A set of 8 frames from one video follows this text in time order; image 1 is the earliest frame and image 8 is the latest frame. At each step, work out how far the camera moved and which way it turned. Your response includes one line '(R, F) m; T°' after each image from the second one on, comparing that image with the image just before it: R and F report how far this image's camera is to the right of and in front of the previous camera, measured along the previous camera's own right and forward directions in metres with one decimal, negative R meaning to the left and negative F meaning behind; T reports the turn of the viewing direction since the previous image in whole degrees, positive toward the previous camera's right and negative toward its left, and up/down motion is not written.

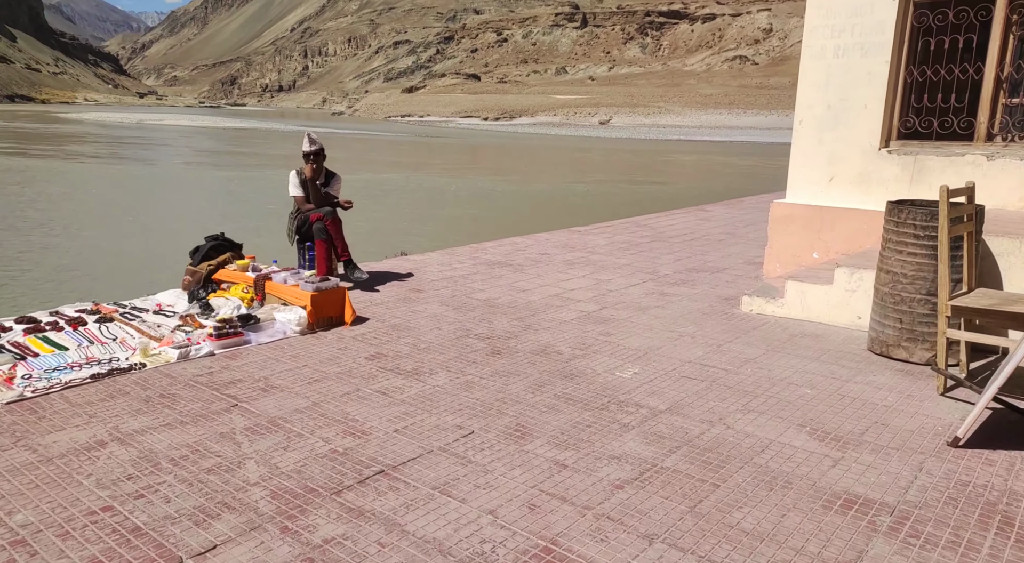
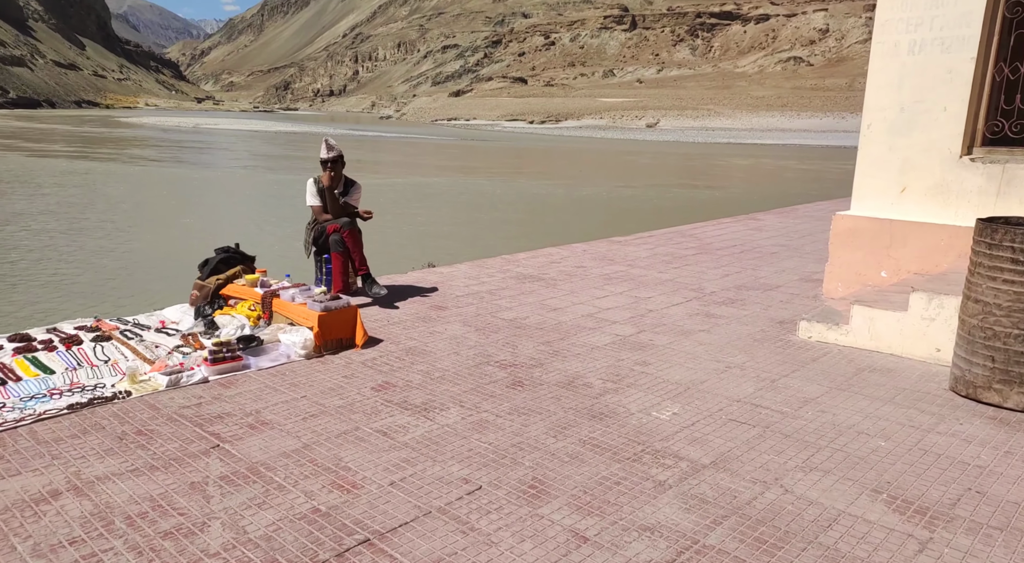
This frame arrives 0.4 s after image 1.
(+0.1, +0.4) m; -3°
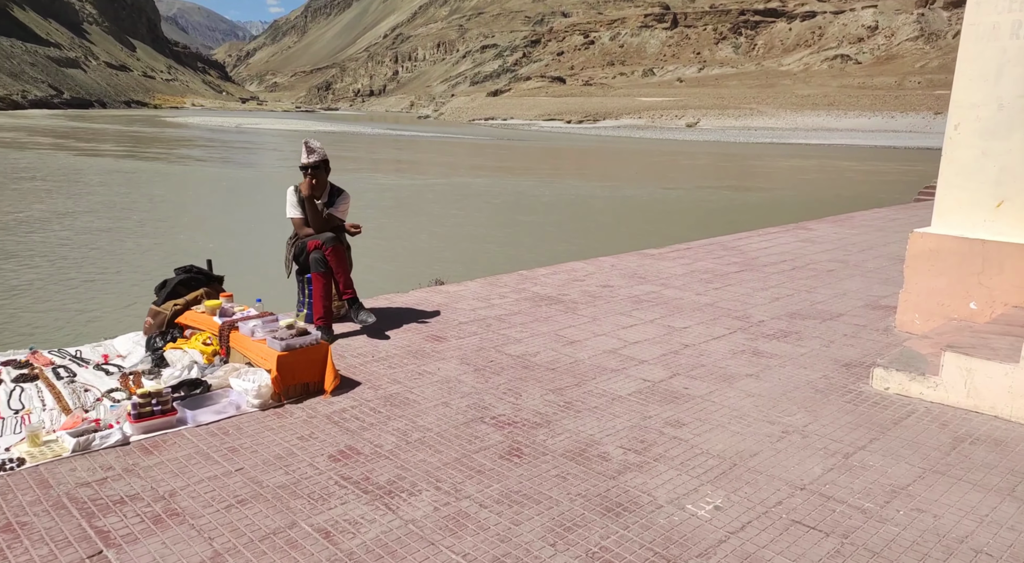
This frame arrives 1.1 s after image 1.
(+0.1, +0.6) m; -3°
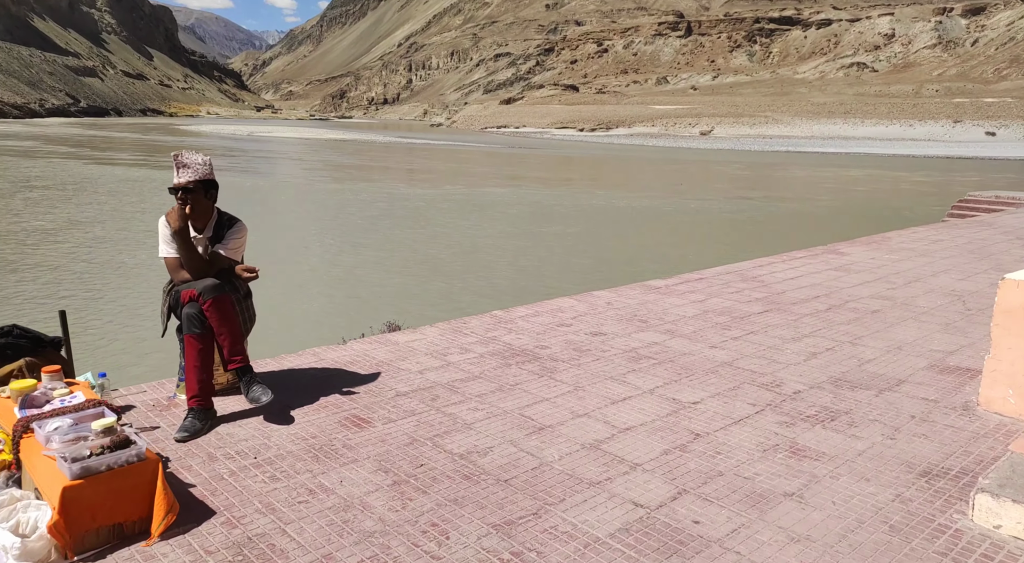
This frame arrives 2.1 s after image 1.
(+0.2, +0.9) m; -1°
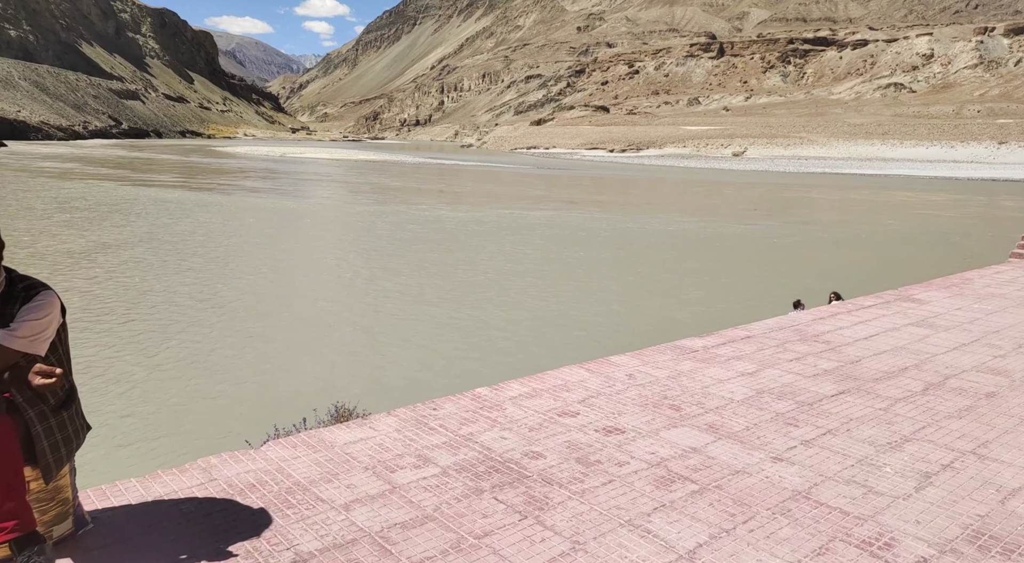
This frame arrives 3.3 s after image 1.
(+0.2, +1.0) m; -2°
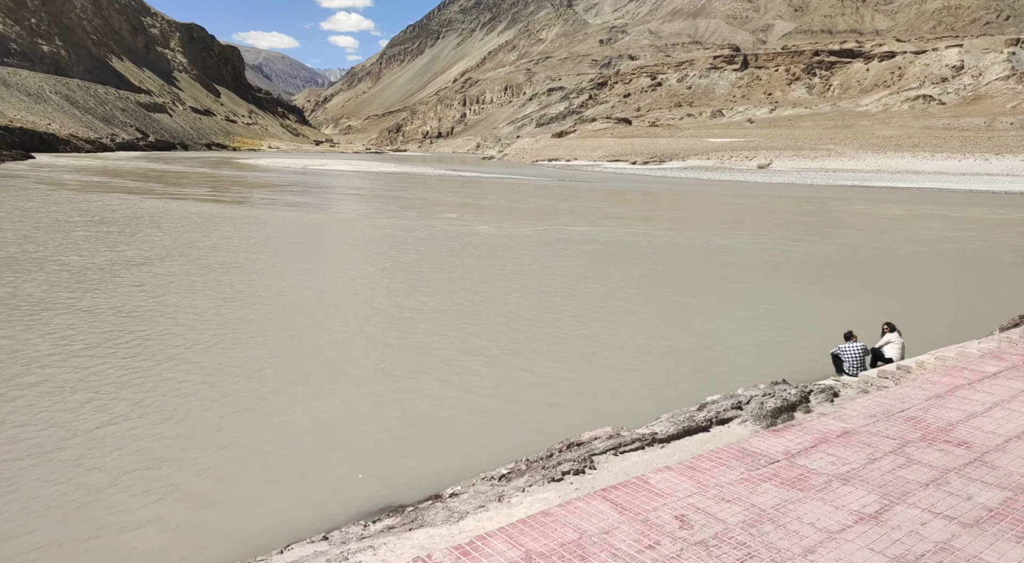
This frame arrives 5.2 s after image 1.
(+0.1, +1.3) m; -2°
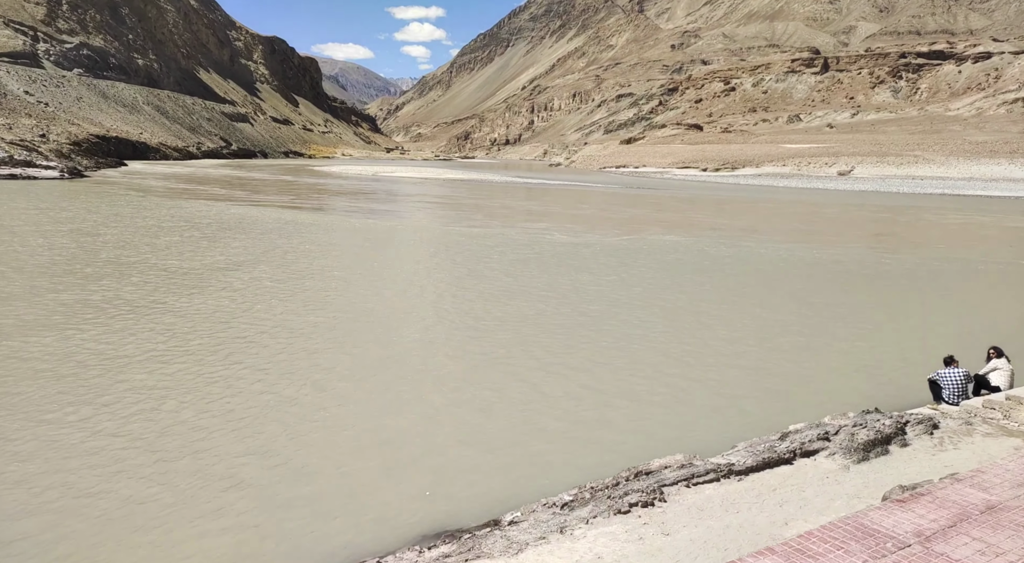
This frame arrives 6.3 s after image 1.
(0.0, +0.5) m; -5°
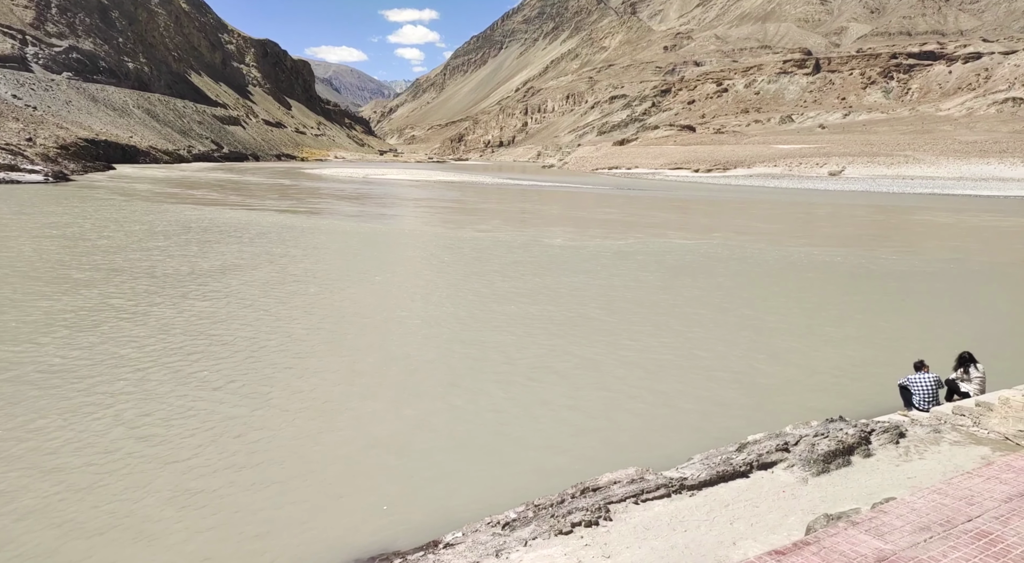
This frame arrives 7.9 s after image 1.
(+0.5, +0.4) m; 0°
